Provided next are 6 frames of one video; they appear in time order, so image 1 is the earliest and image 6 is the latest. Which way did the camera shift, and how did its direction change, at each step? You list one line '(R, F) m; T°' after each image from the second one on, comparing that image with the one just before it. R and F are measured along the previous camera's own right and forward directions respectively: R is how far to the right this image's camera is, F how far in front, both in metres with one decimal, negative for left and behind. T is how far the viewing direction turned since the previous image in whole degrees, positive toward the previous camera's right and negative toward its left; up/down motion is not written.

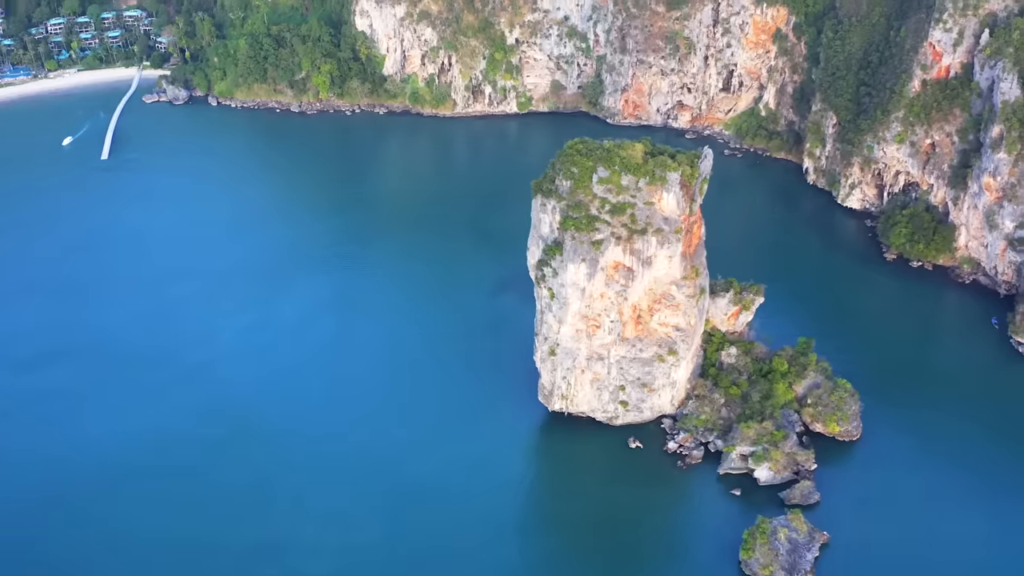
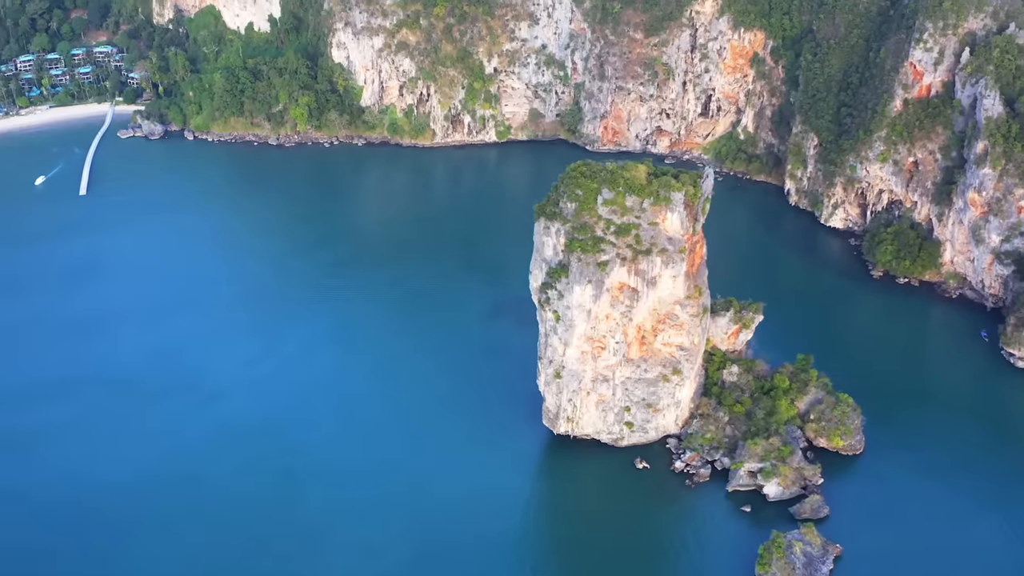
(-0.7, +0.3) m; +1°
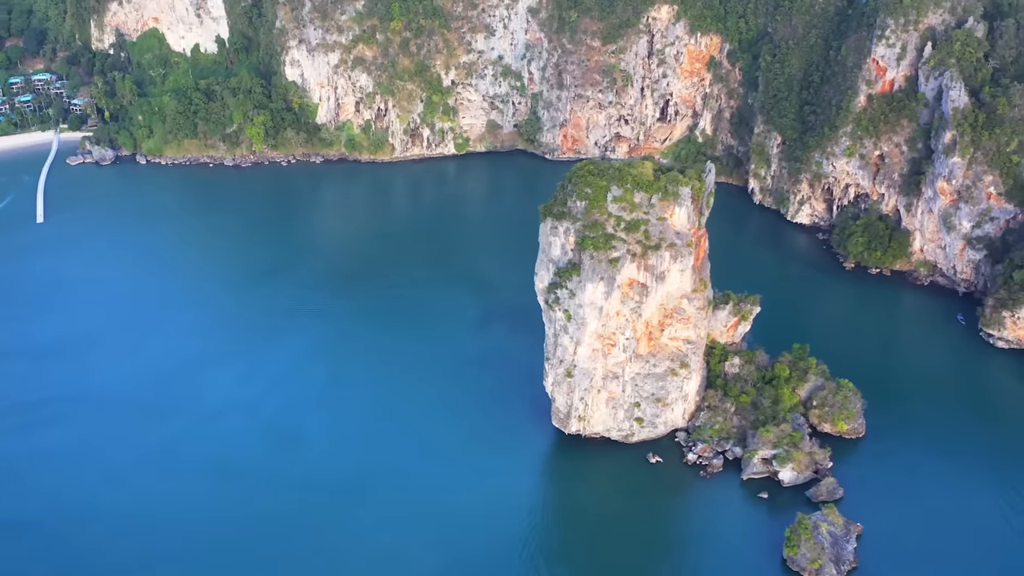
(-1.6, 0.0) m; +3°
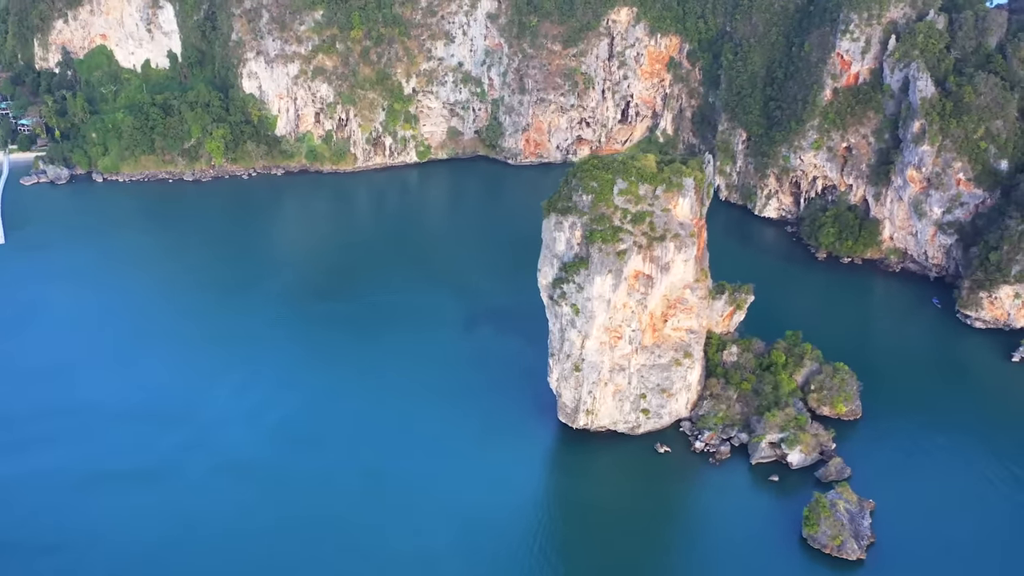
(-1.5, -0.1) m; +3°
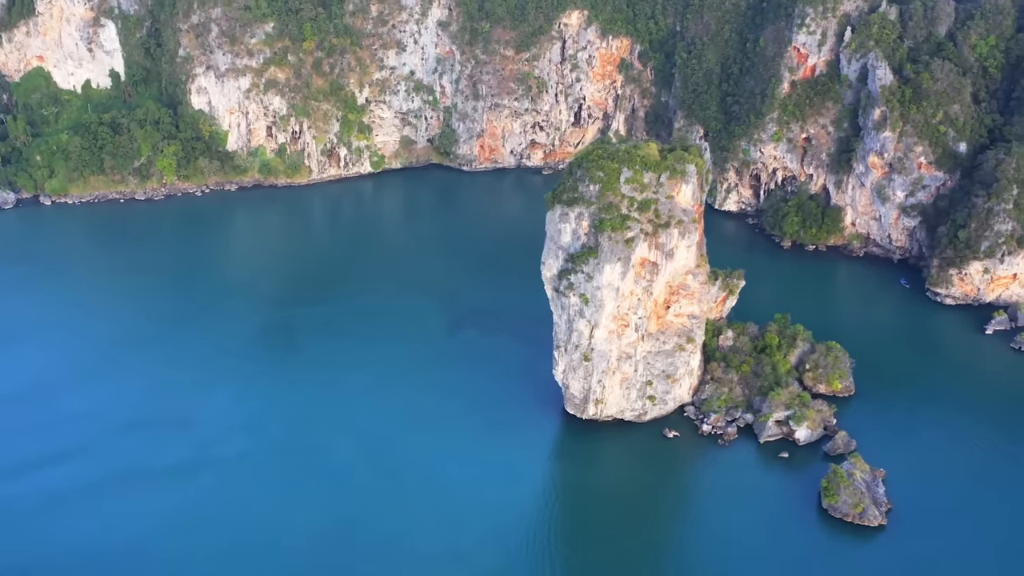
(-1.9, -0.1) m; +3°
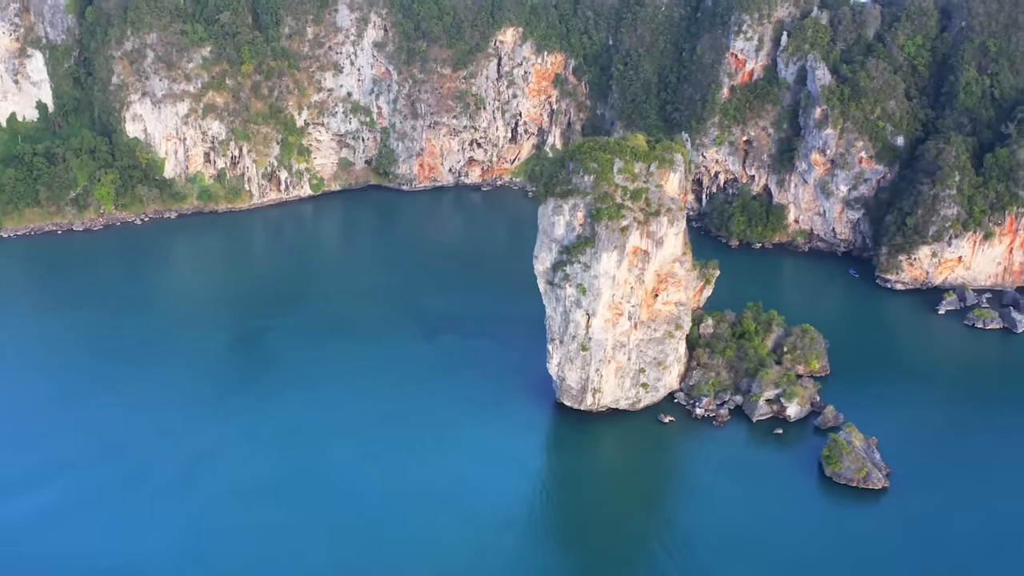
(-2.2, -0.5) m; +5°
